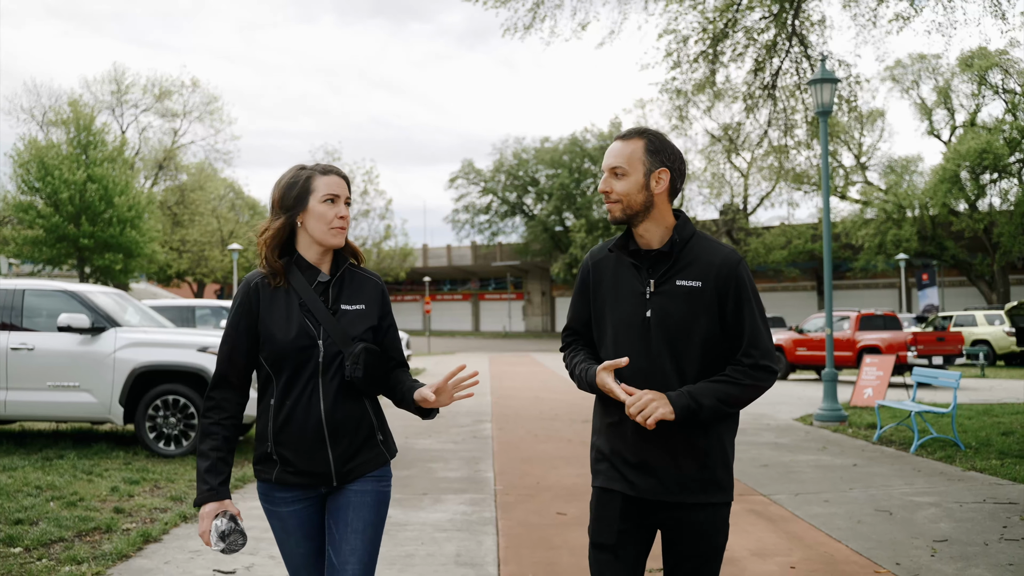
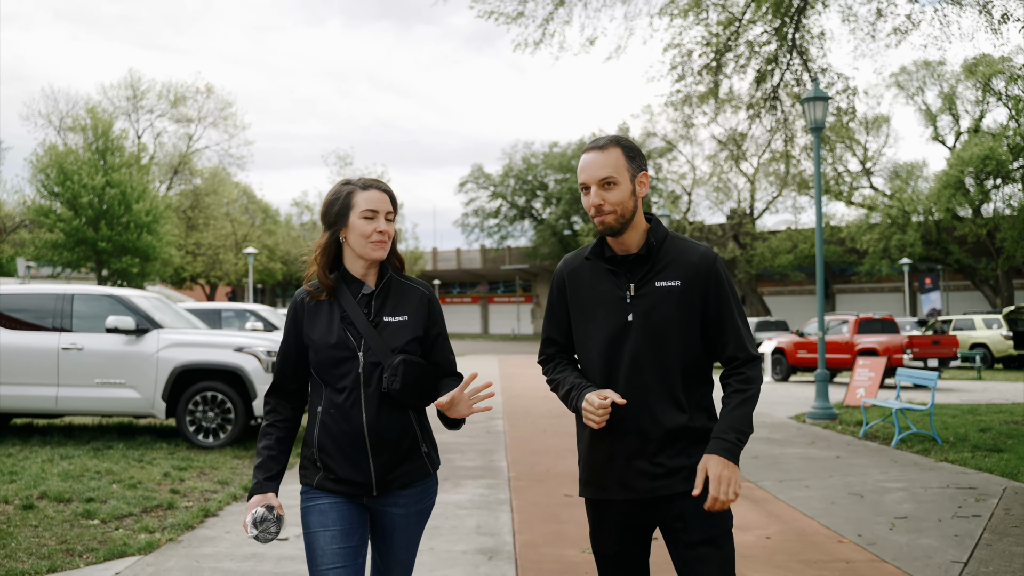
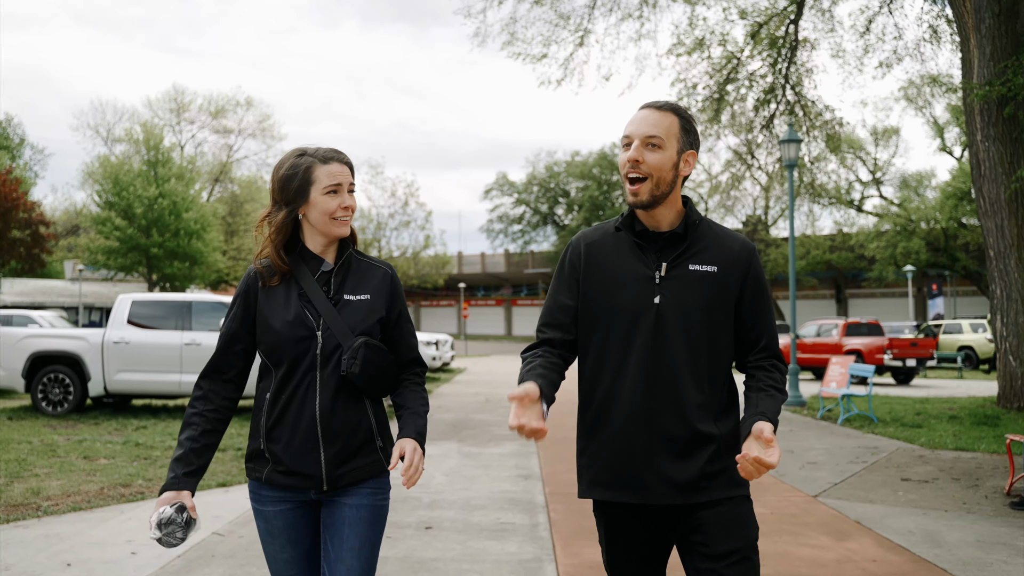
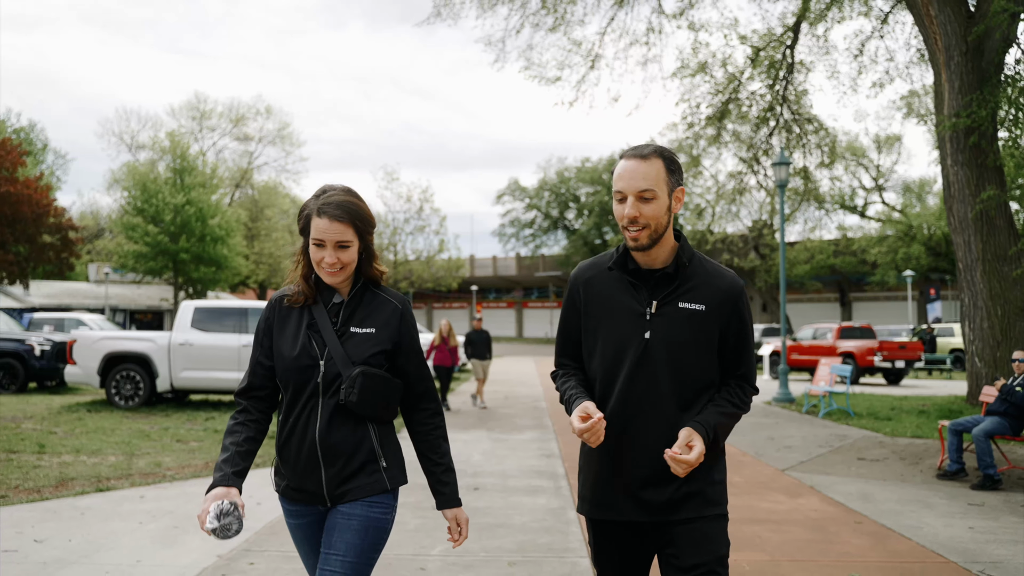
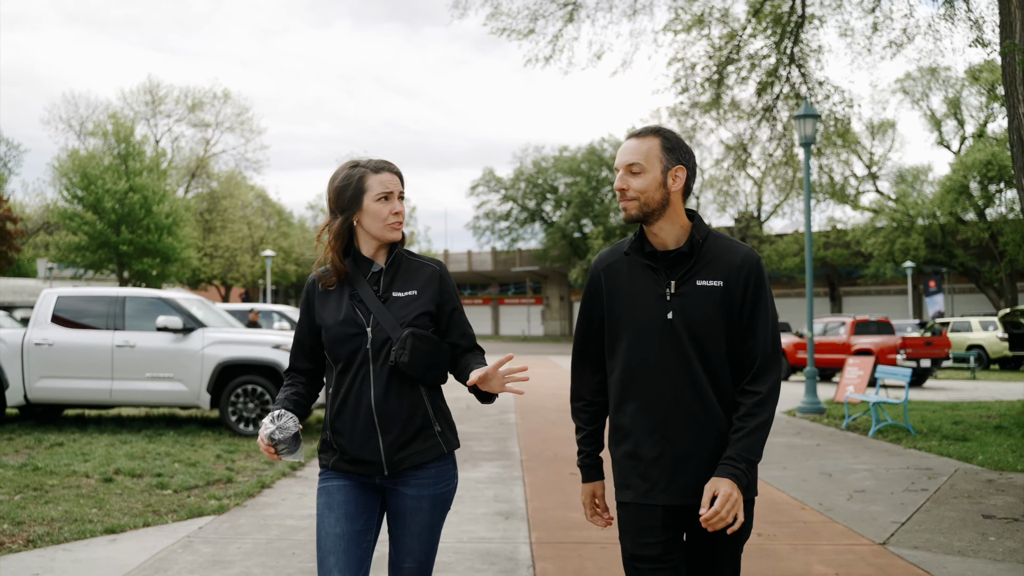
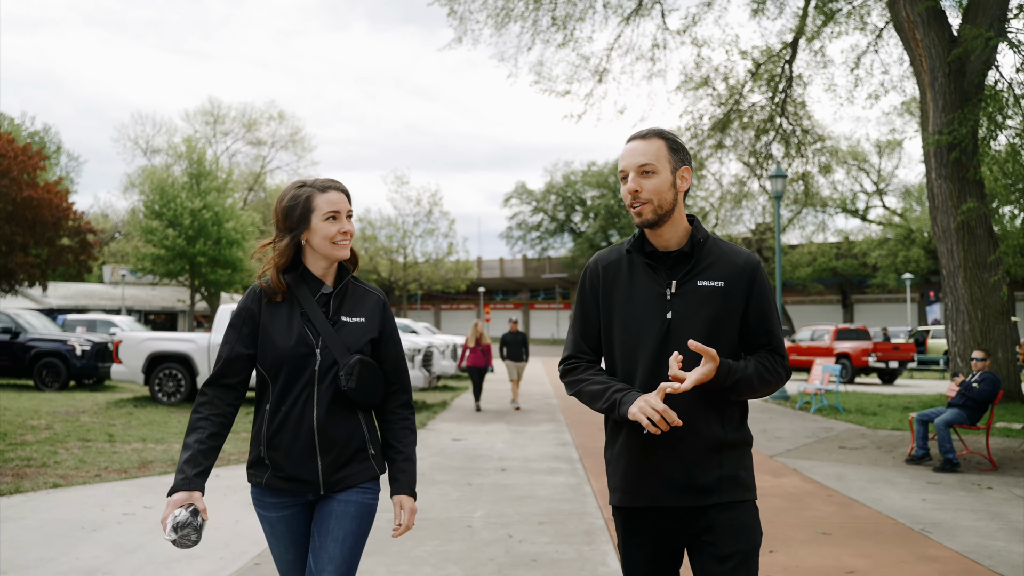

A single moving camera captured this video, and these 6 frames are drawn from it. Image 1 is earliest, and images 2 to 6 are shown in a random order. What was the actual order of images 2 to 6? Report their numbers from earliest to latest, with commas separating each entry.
2, 5, 3, 4, 6
